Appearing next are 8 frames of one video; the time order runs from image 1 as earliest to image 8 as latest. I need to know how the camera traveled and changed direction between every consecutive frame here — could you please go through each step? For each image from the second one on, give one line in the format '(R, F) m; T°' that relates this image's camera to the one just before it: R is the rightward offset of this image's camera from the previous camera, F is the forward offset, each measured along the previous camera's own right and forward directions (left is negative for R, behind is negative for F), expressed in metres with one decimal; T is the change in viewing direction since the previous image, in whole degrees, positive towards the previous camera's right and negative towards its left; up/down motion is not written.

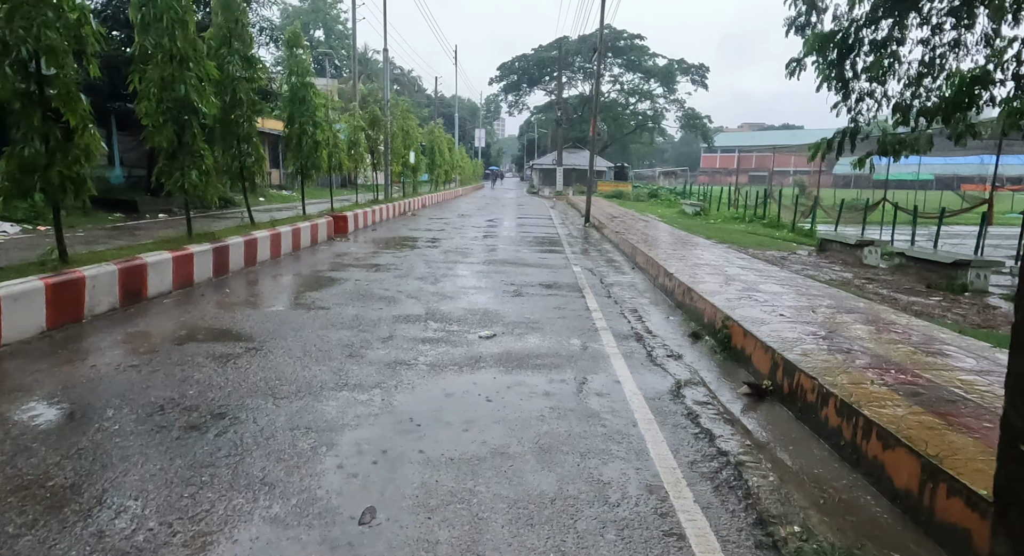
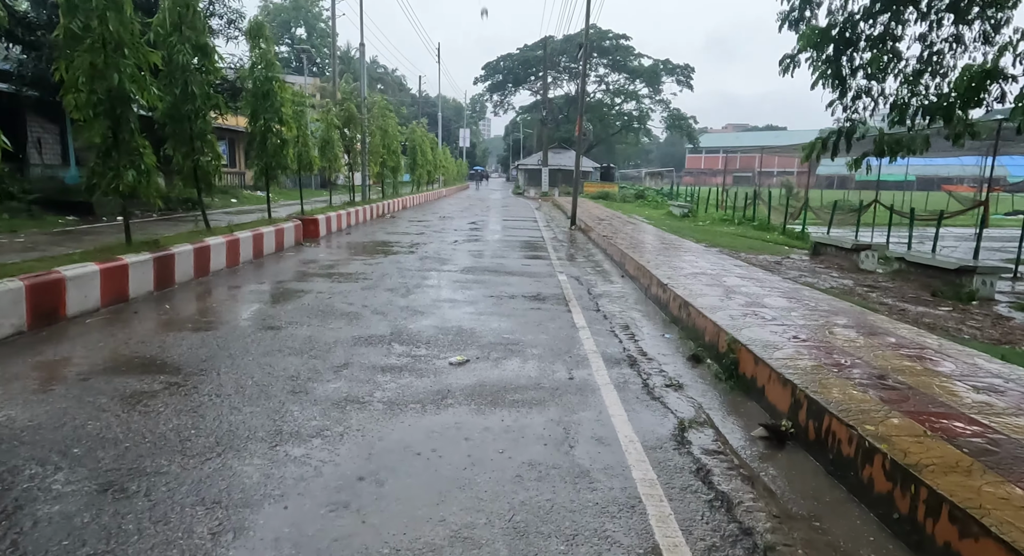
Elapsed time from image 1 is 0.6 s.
(+0.1, +0.8) m; +1°
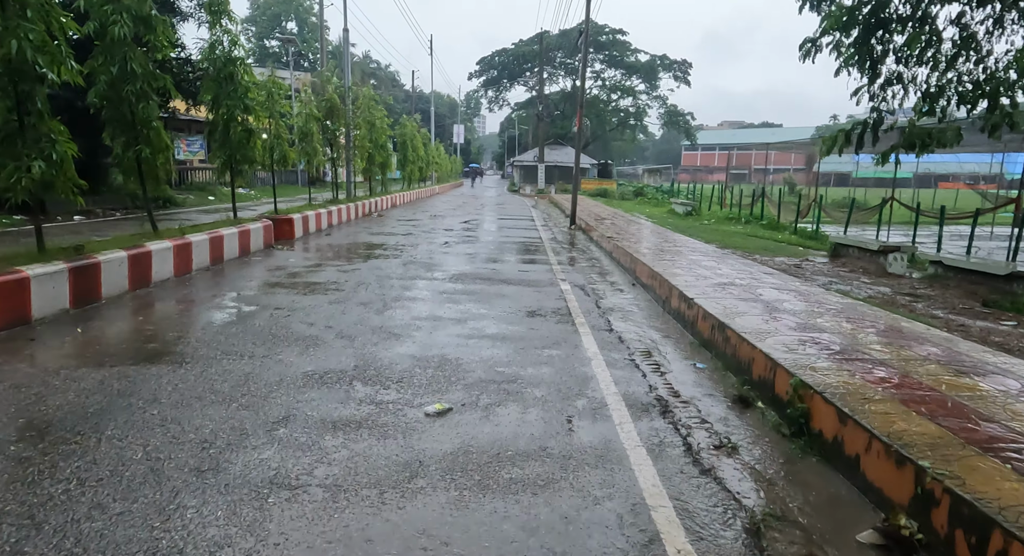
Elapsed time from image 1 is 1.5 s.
(0.0, +1.3) m; 0°
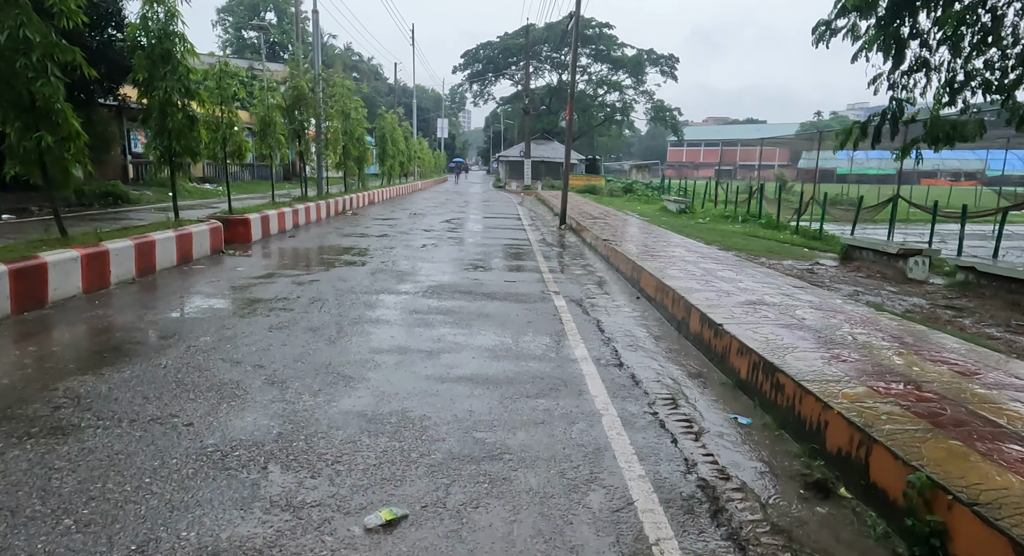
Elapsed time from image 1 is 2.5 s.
(0.0, +1.4) m; +1°
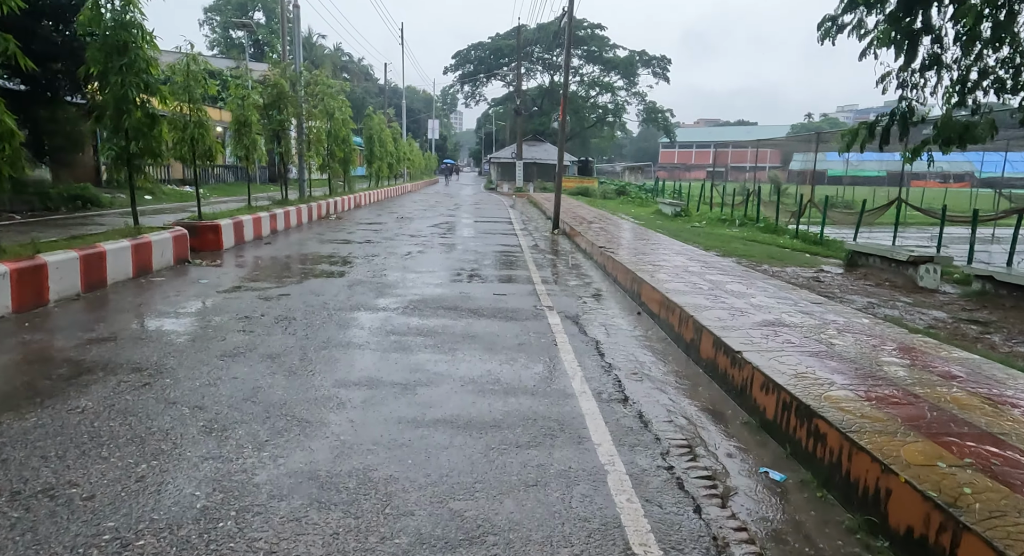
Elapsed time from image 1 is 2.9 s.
(0.0, +0.7) m; +1°
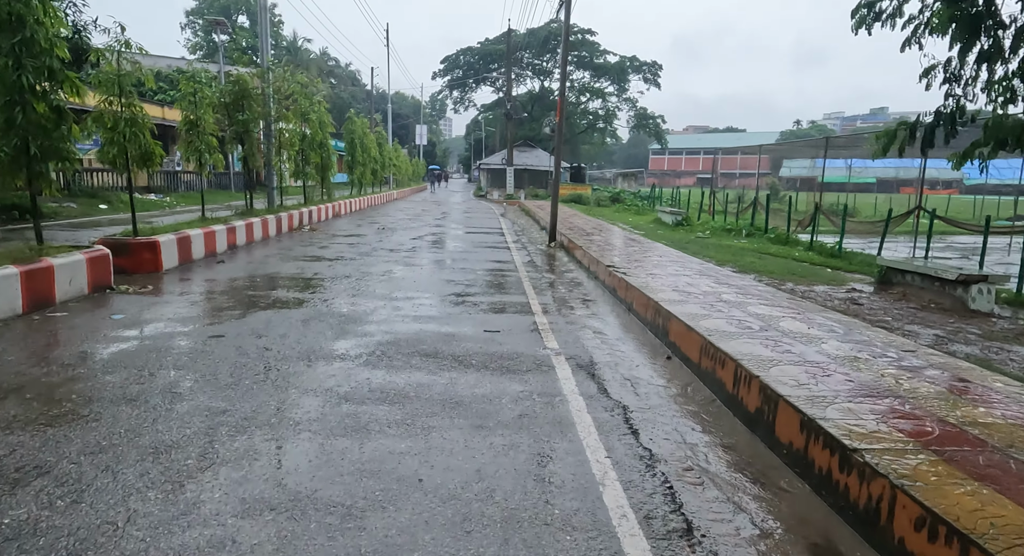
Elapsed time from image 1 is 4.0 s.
(-0.1, +1.6) m; +1°
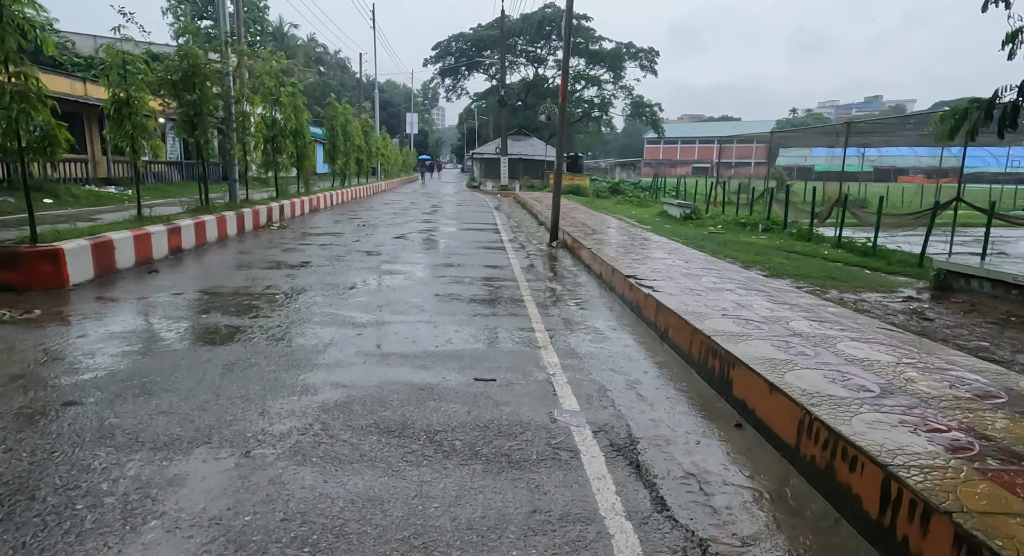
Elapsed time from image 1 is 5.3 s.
(0.0, +1.9) m; +1°
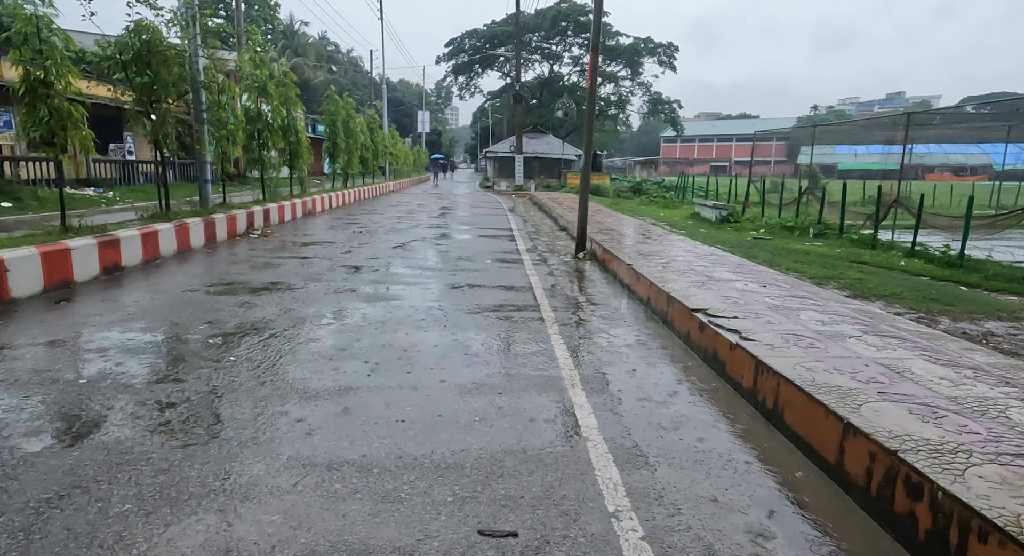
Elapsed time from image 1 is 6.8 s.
(-0.1, +2.2) m; -1°
